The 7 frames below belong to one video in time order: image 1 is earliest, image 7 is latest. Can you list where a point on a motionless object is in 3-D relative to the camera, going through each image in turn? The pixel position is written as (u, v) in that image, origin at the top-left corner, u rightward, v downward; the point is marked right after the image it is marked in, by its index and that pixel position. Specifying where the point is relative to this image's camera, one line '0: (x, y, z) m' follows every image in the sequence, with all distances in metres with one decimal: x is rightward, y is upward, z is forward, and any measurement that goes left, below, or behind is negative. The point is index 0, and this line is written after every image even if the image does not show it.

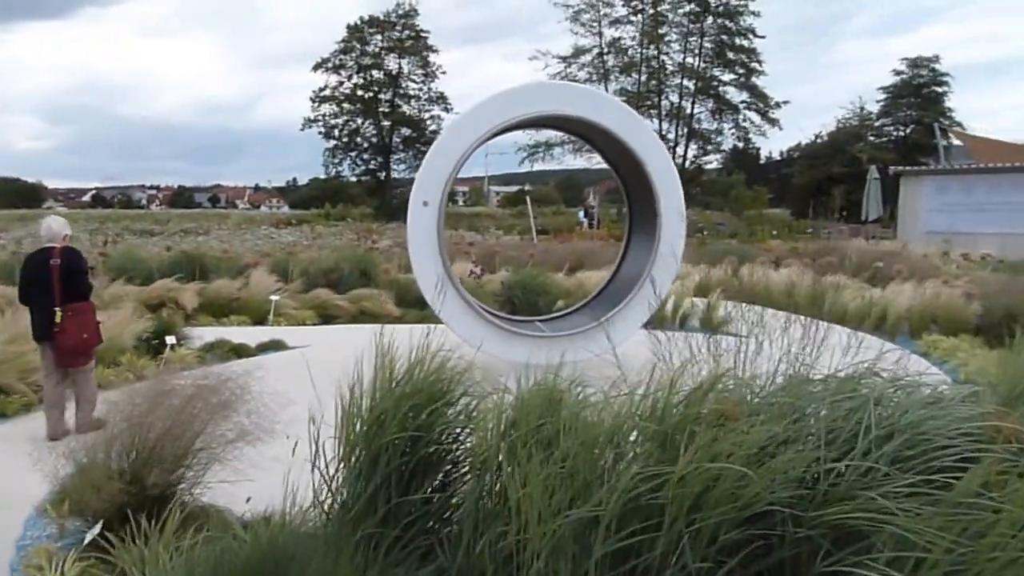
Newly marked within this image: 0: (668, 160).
0: (+1.2, +1.0, +8.1) m
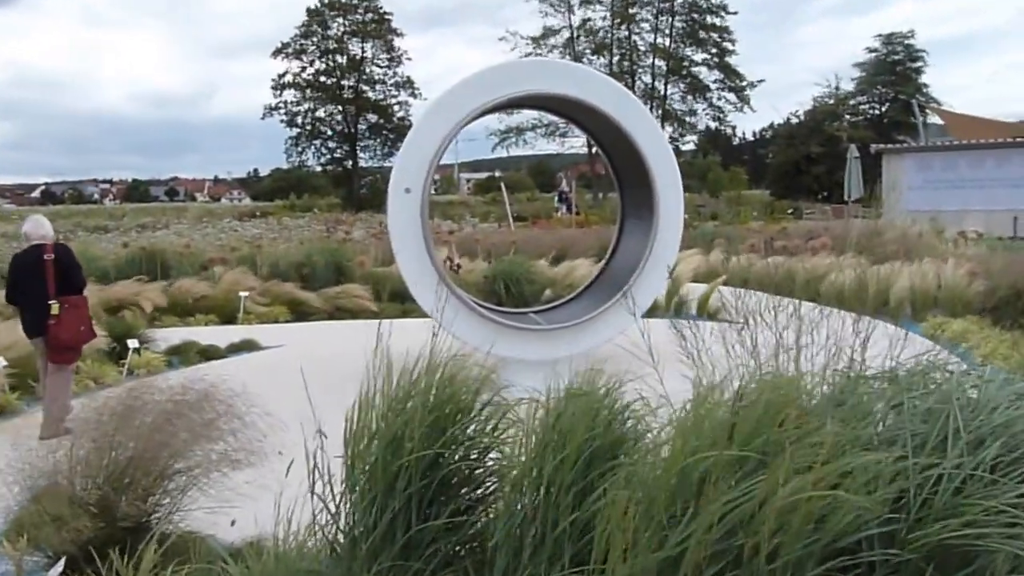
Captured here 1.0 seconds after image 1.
0: (+1.1, +1.1, +7.6) m
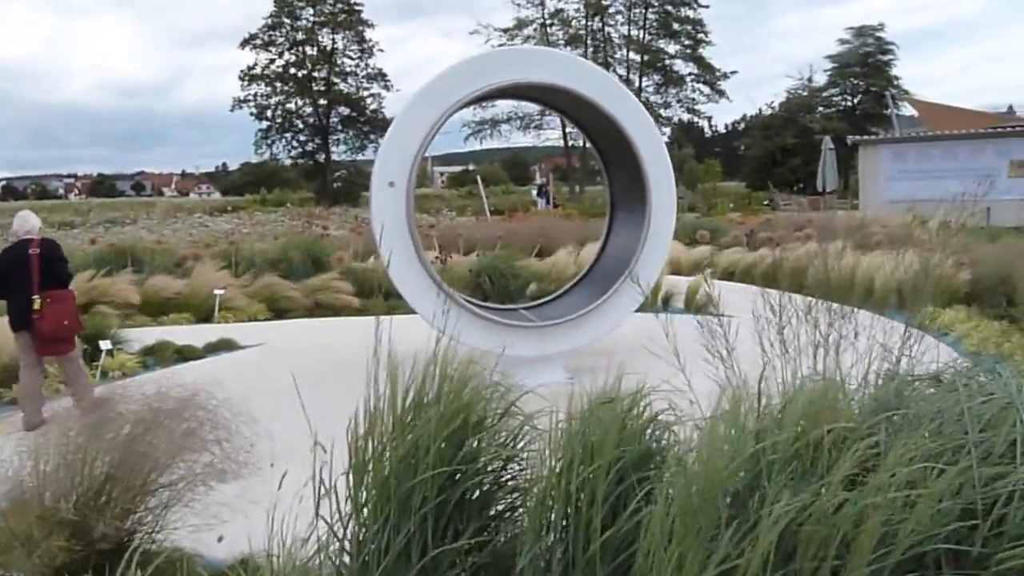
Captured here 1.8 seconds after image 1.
0: (+1.0, +1.2, +7.5) m
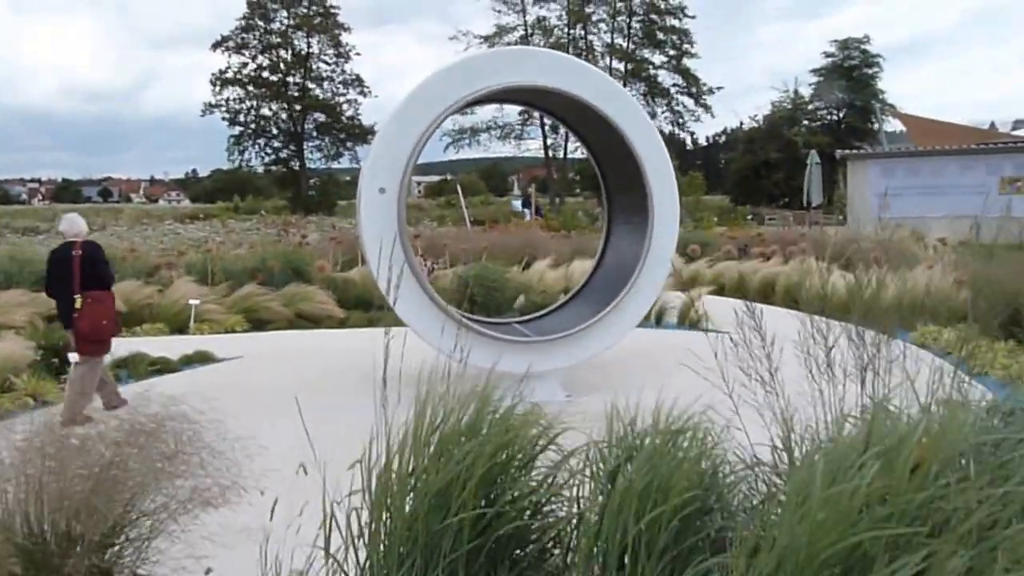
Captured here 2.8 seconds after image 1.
0: (+1.0, +1.1, +7.2) m
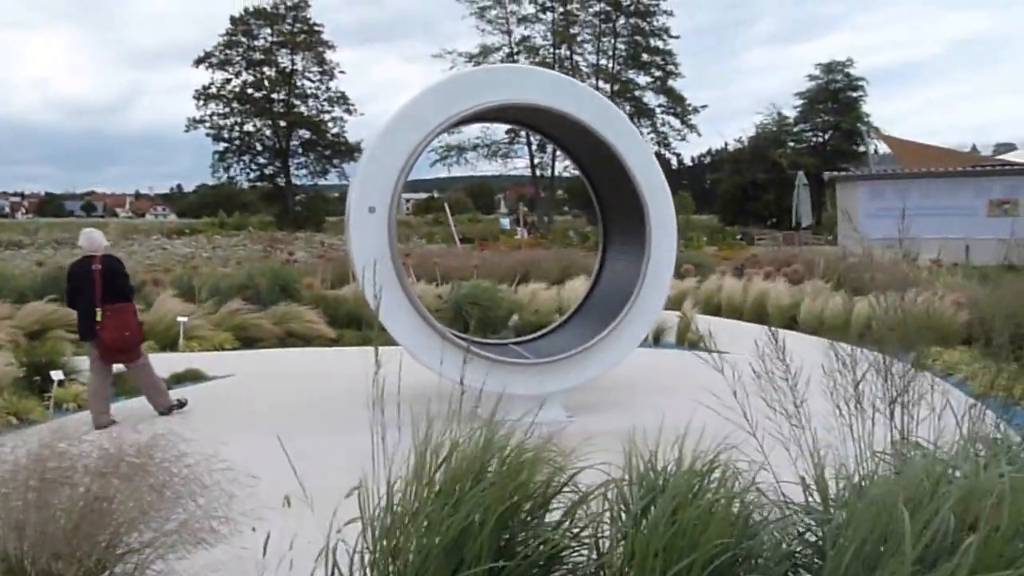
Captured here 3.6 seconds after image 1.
0: (+1.0, +0.9, +7.1) m
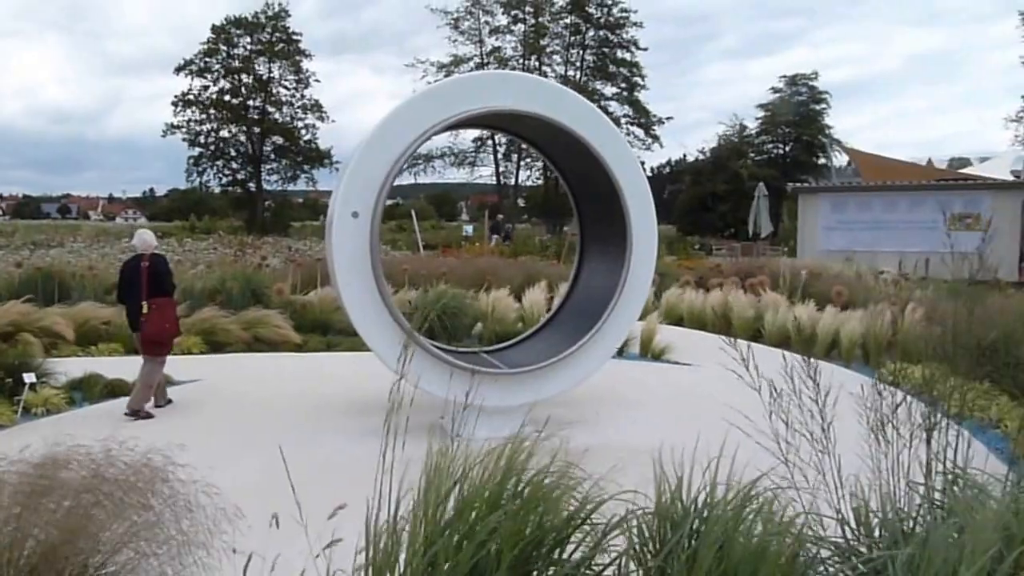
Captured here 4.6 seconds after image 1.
0: (+0.8, +0.9, +7.3) m
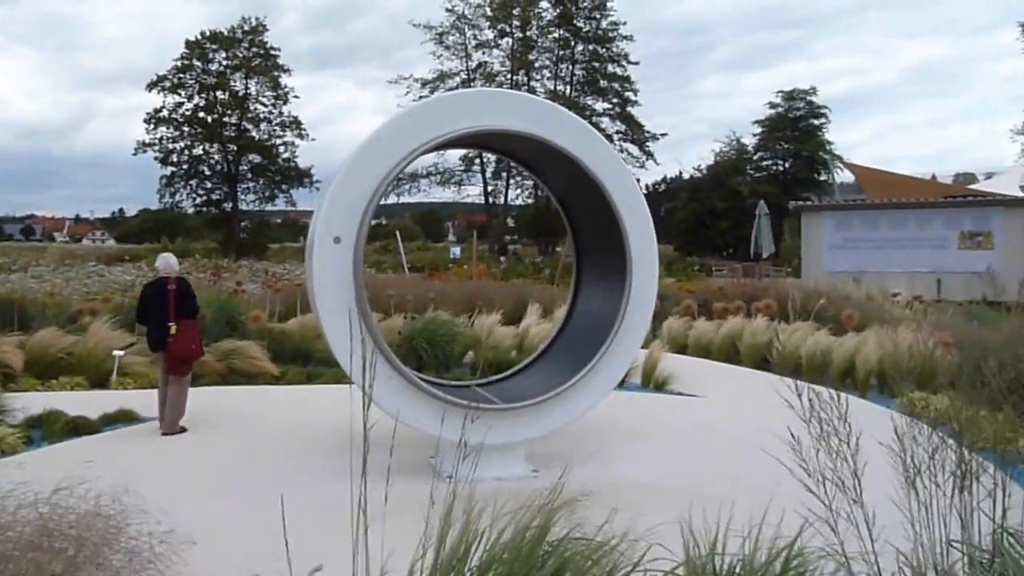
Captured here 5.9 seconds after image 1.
0: (+0.7, +0.7, +6.8) m
